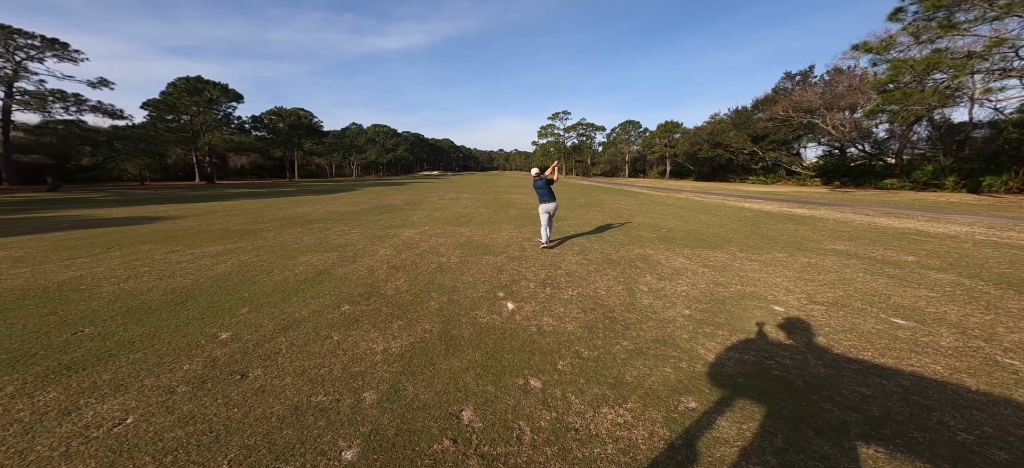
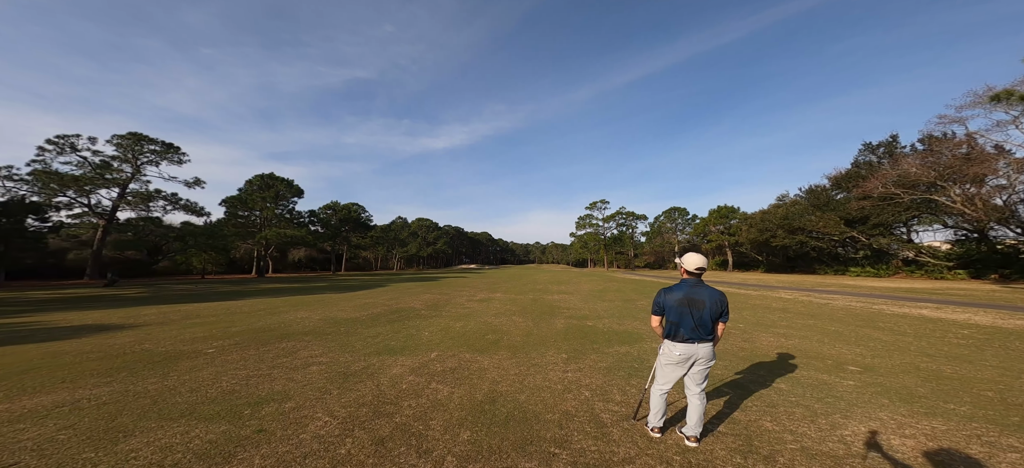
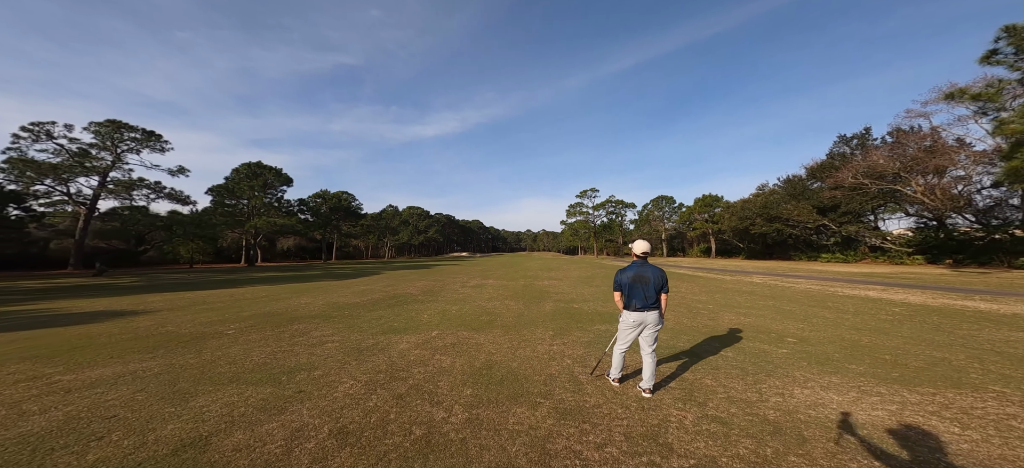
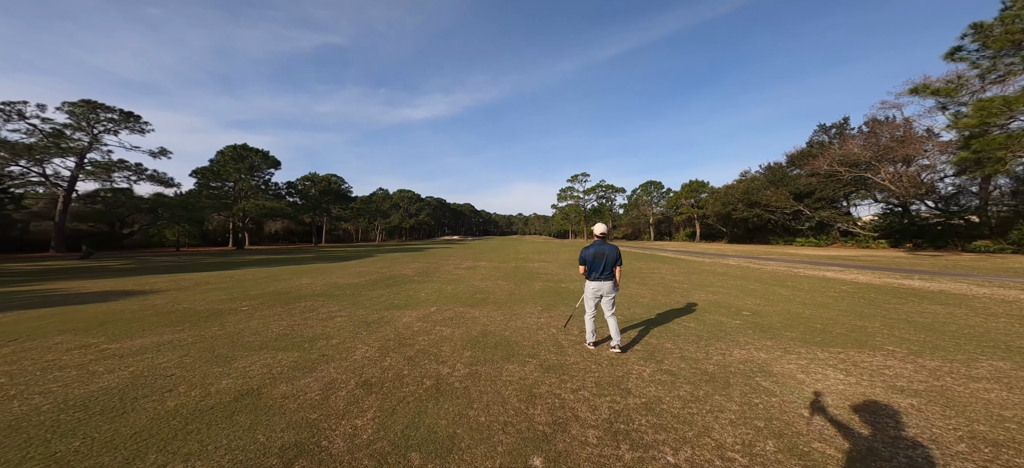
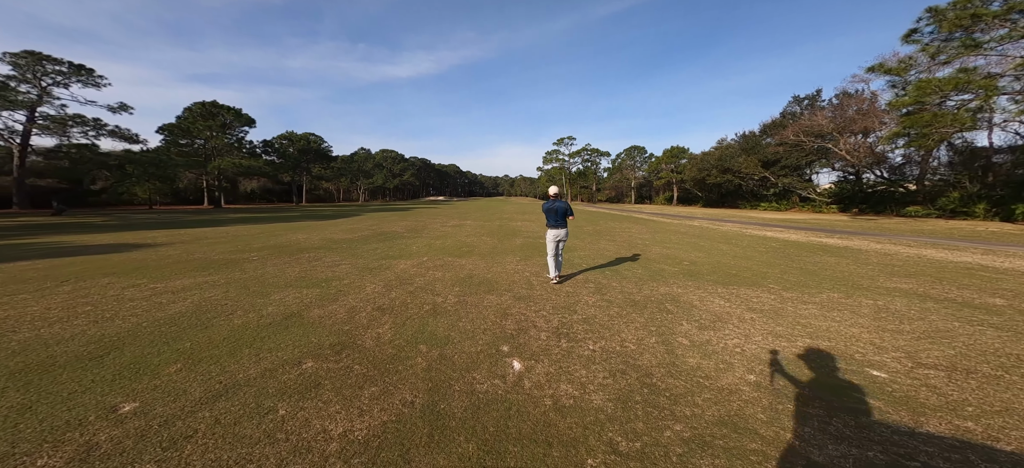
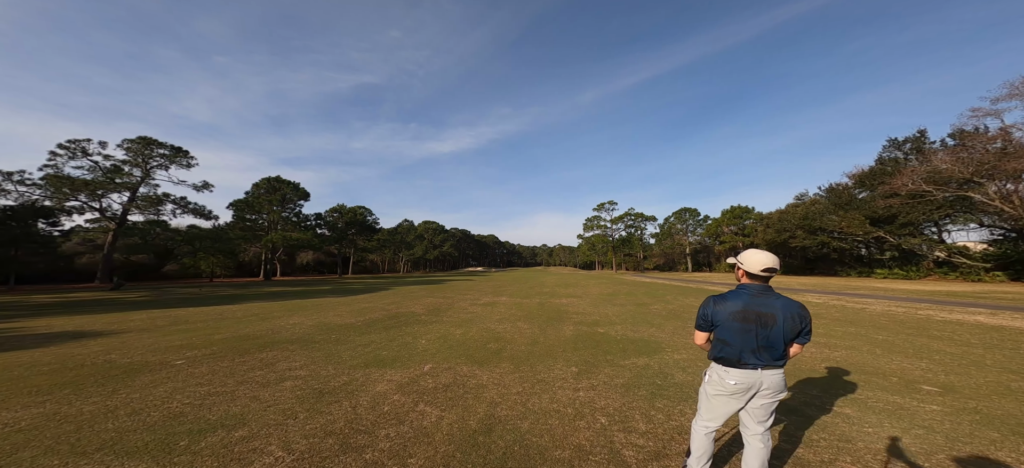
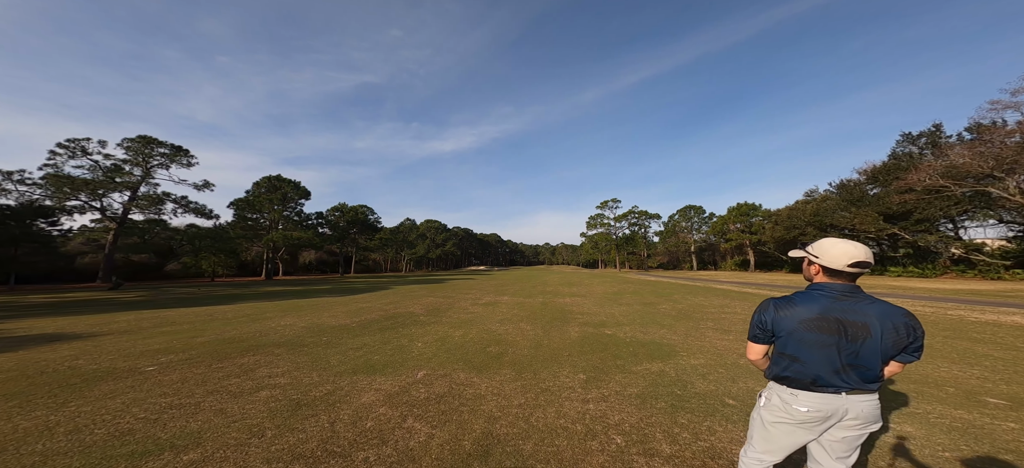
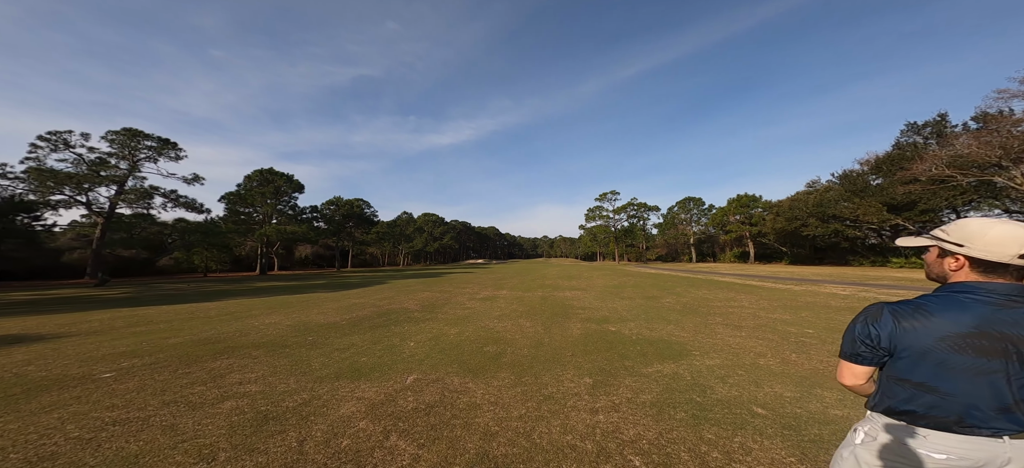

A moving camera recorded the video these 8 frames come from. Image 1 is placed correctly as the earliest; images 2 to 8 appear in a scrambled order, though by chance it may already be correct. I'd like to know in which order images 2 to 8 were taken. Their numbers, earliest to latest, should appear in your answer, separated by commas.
5, 4, 3, 2, 6, 7, 8
